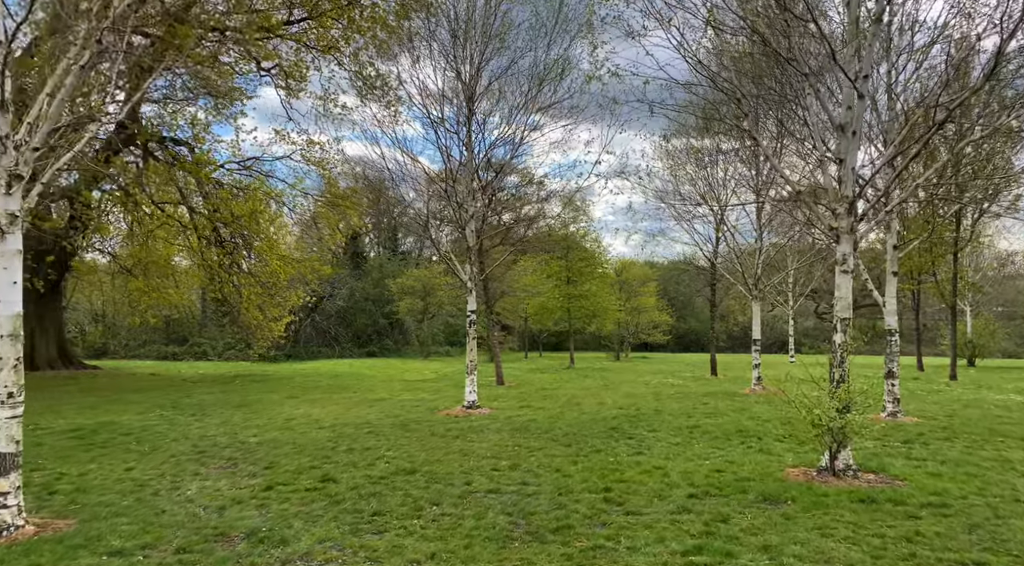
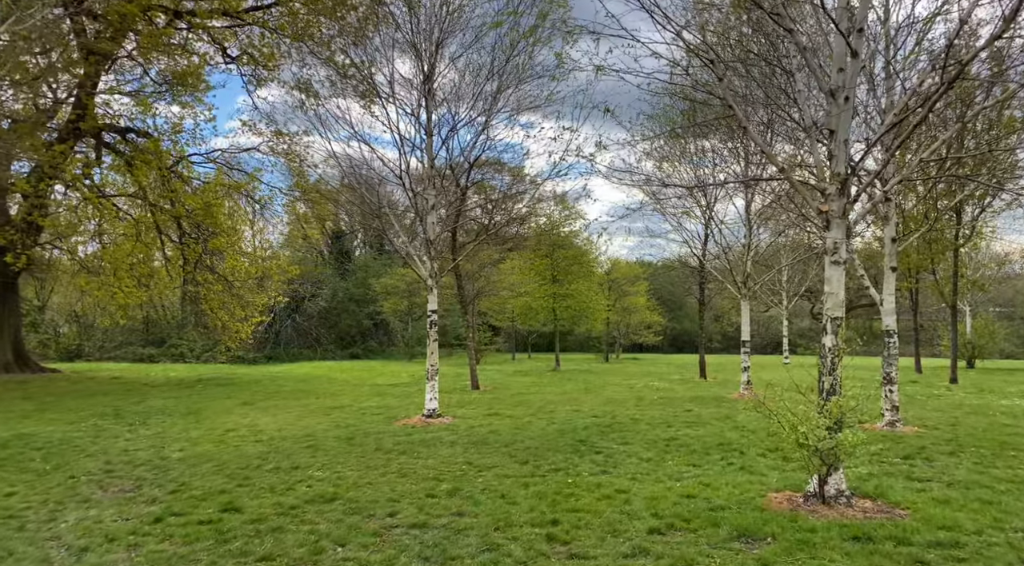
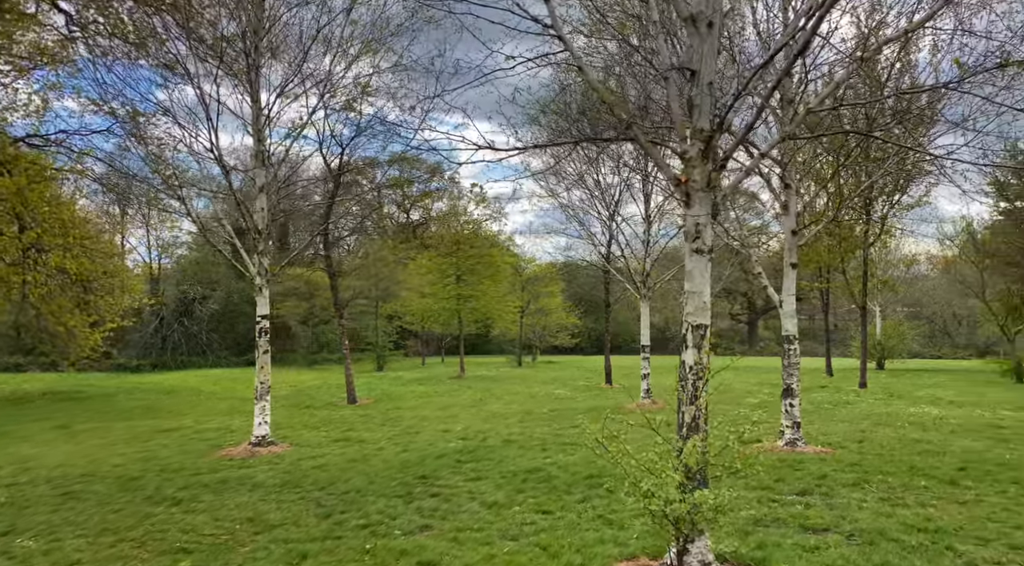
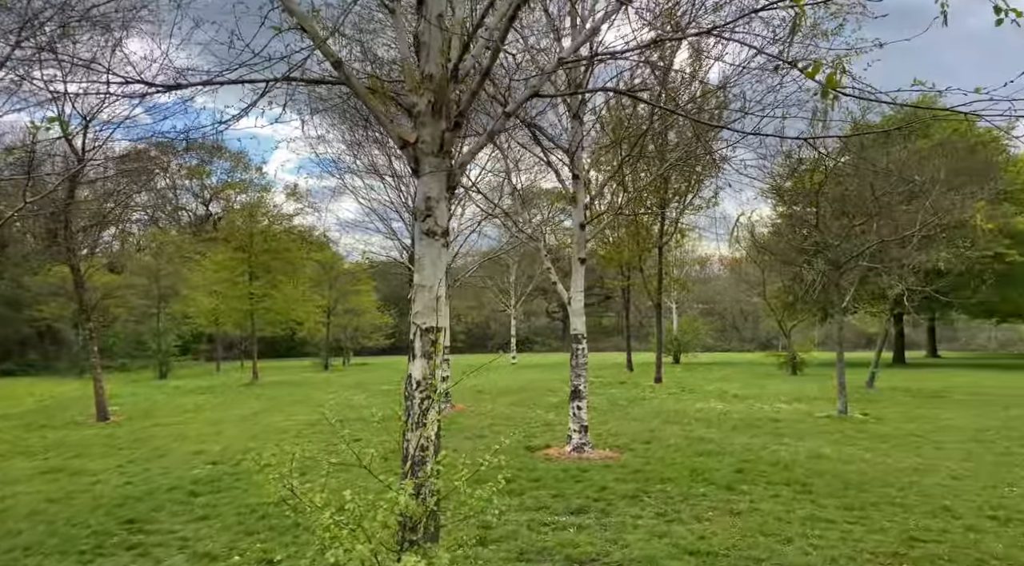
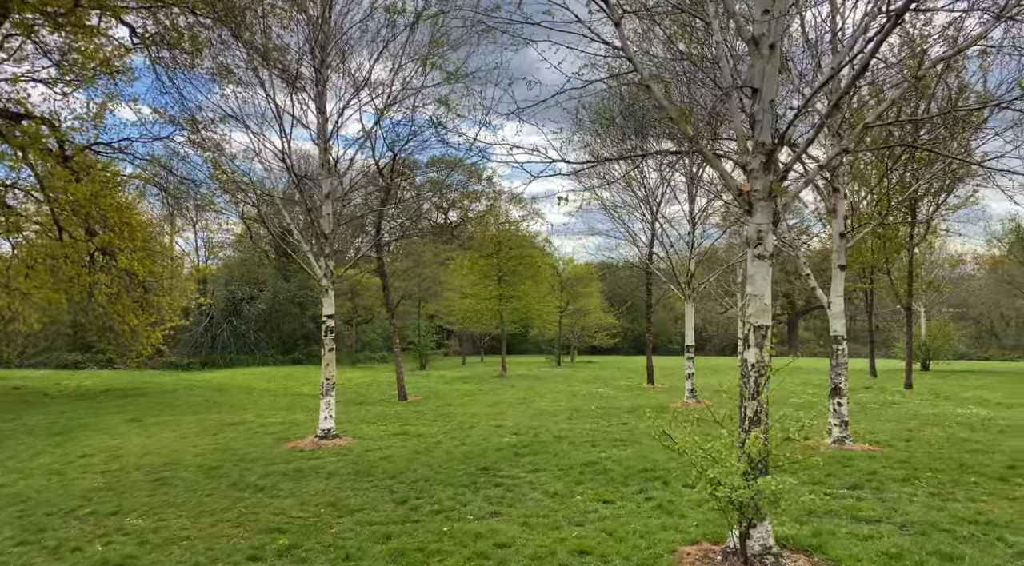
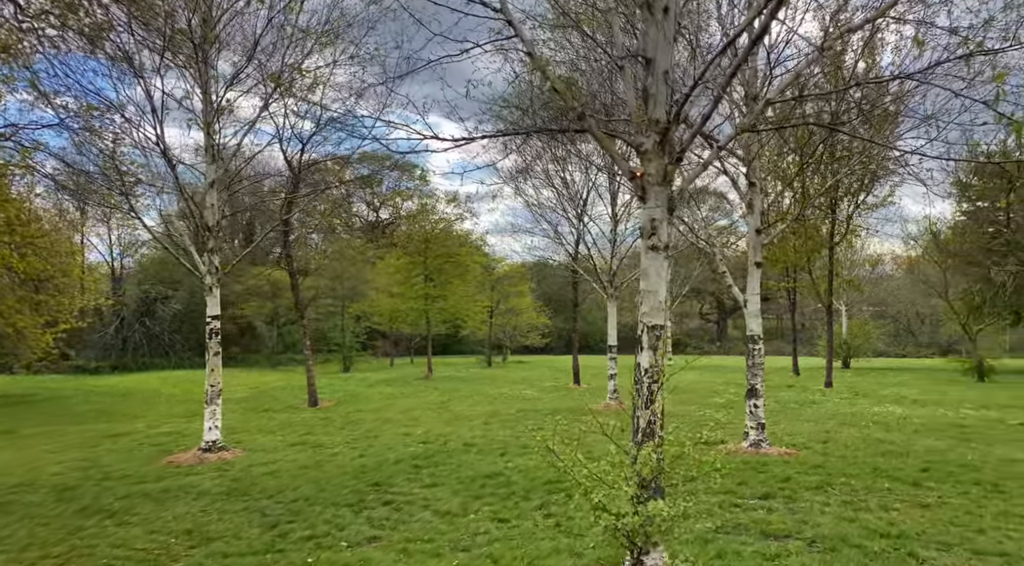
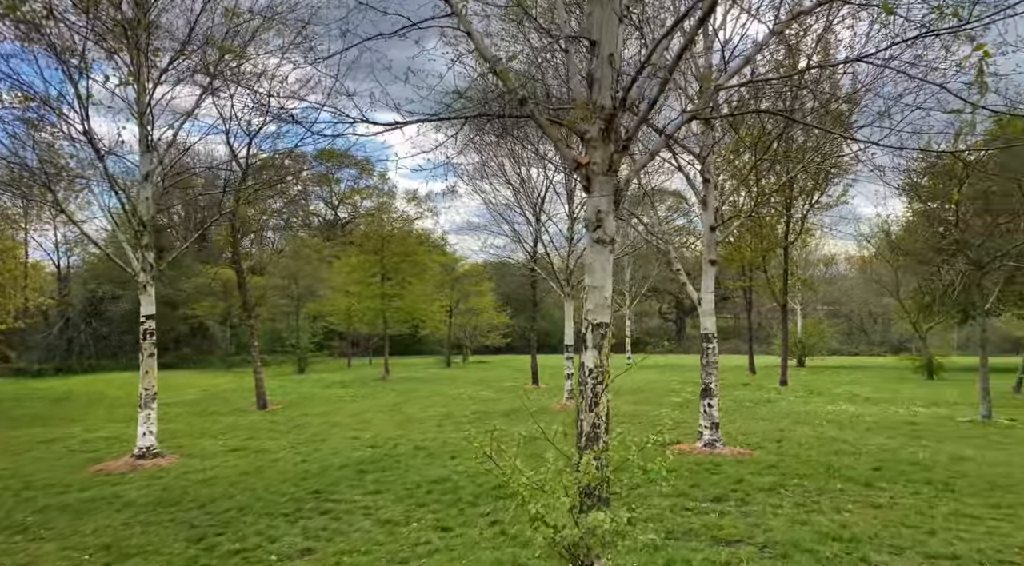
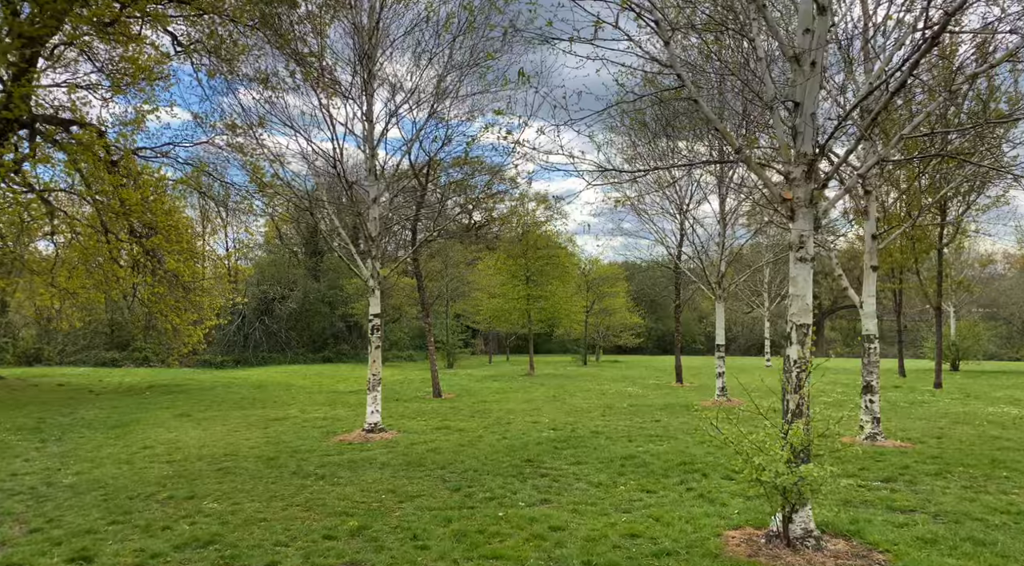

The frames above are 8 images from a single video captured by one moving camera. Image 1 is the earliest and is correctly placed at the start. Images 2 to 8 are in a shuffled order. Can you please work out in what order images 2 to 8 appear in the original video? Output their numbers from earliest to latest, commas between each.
2, 8, 5, 3, 6, 7, 4
